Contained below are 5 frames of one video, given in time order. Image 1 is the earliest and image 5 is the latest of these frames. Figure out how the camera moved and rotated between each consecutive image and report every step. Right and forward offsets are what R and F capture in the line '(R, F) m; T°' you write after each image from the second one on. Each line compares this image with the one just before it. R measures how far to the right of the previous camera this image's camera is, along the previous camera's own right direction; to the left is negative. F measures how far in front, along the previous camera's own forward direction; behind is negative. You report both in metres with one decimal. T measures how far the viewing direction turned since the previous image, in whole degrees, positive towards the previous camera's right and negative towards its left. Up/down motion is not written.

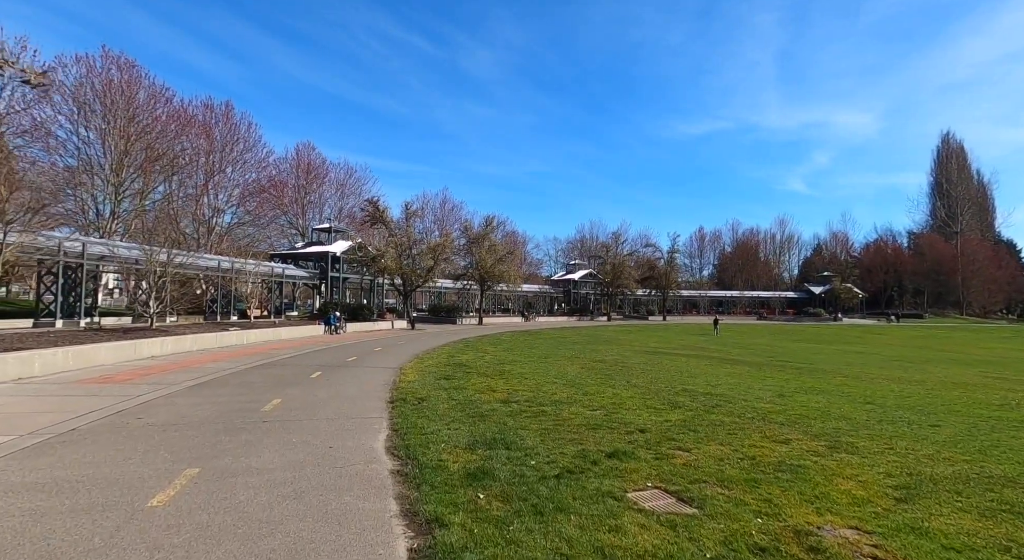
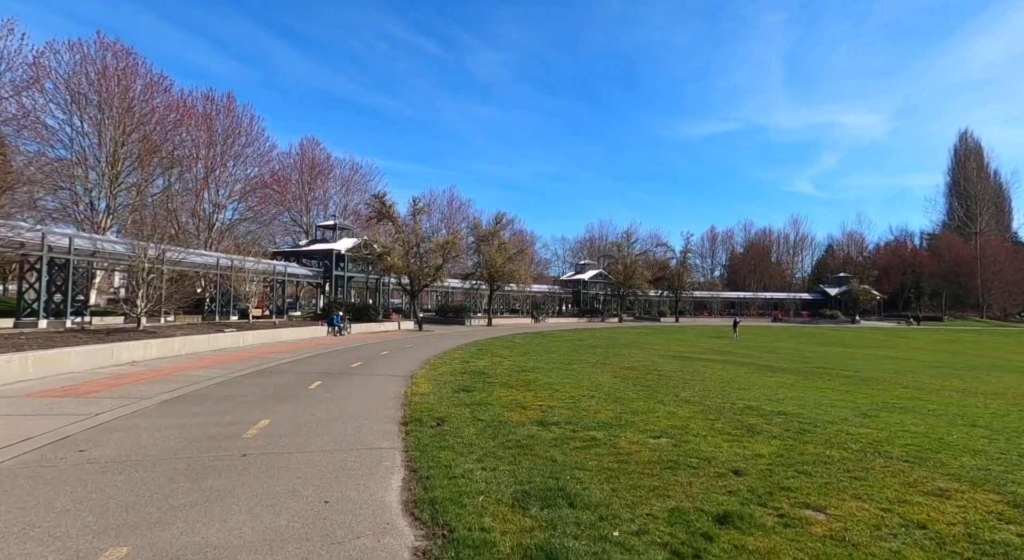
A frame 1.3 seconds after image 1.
(-0.5, +2.0) m; 0°
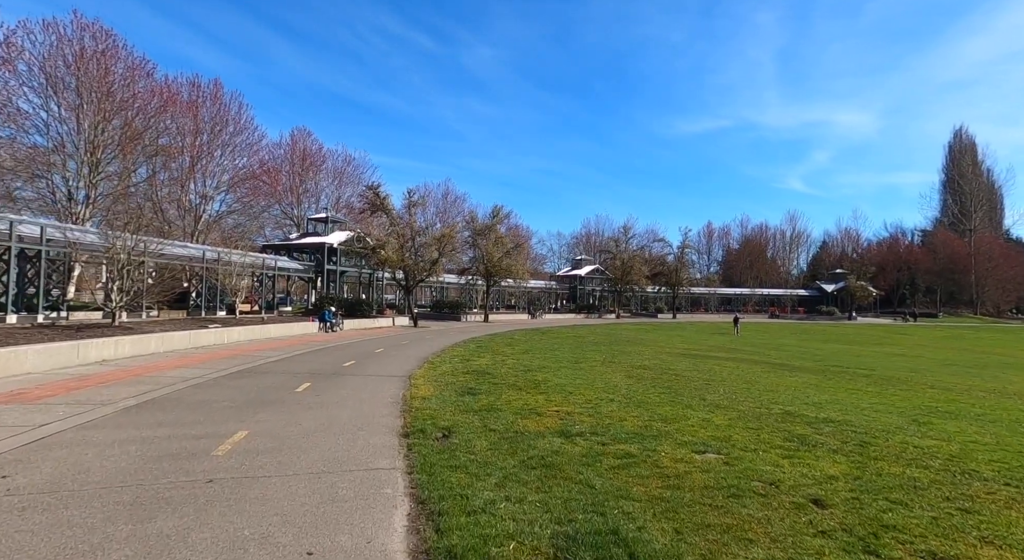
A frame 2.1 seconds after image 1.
(-0.3, +1.3) m; +1°
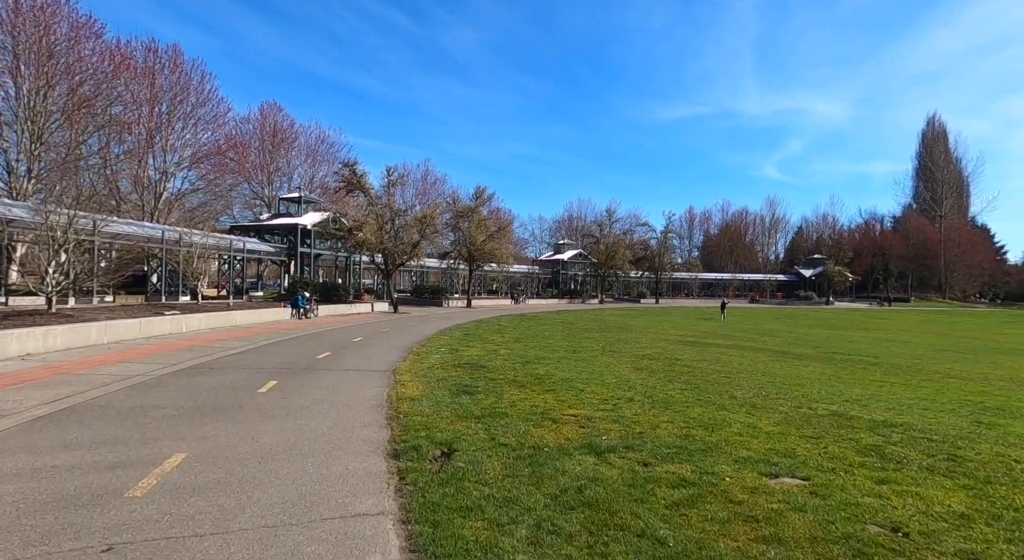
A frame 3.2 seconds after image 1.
(-0.4, +1.7) m; +2°
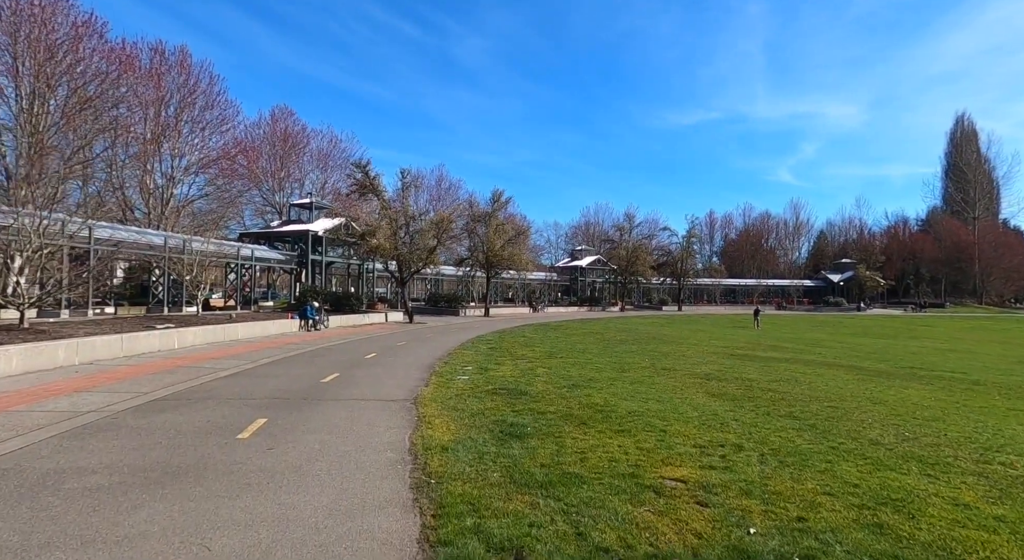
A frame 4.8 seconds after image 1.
(-0.6, +2.5) m; -1°
